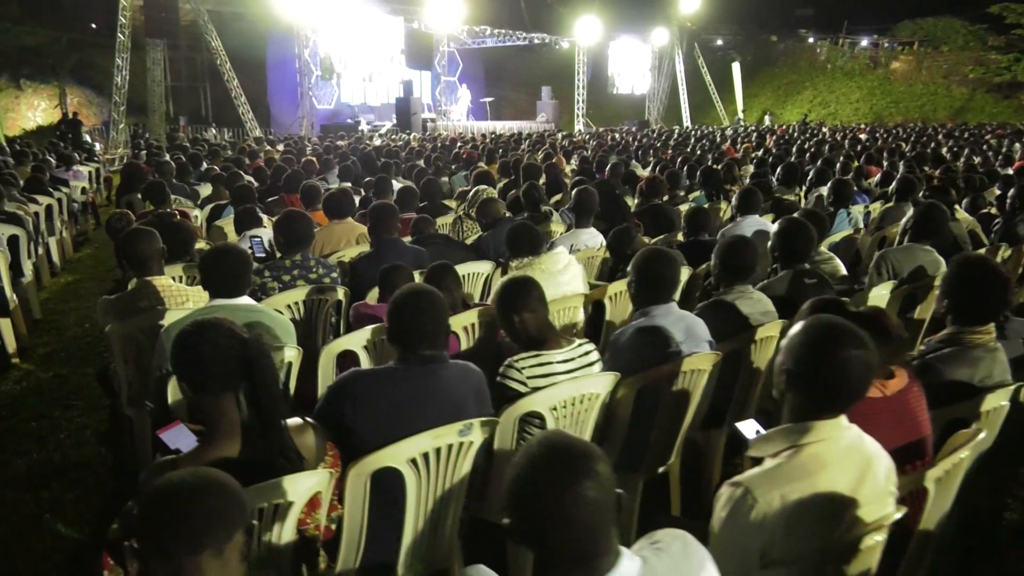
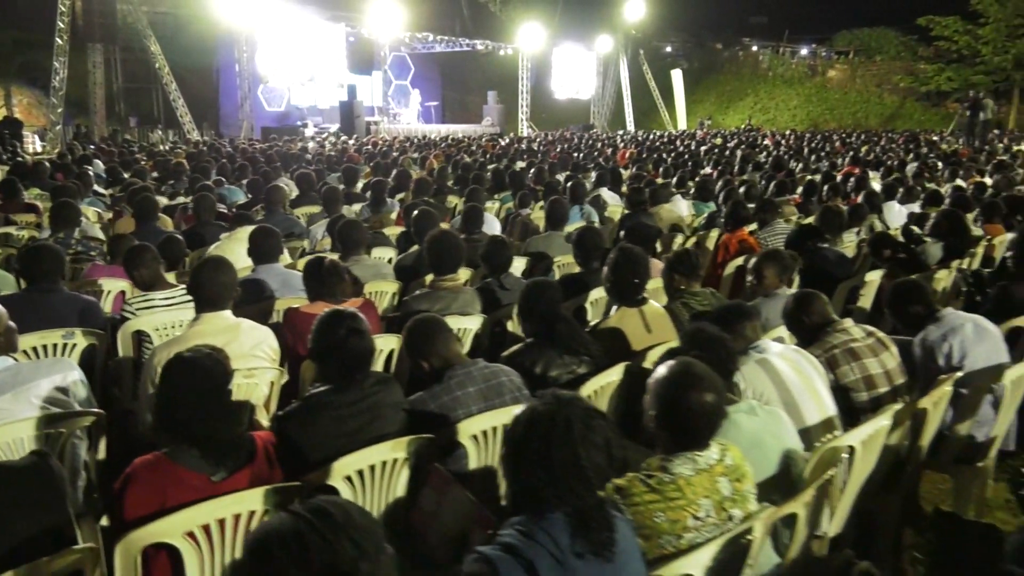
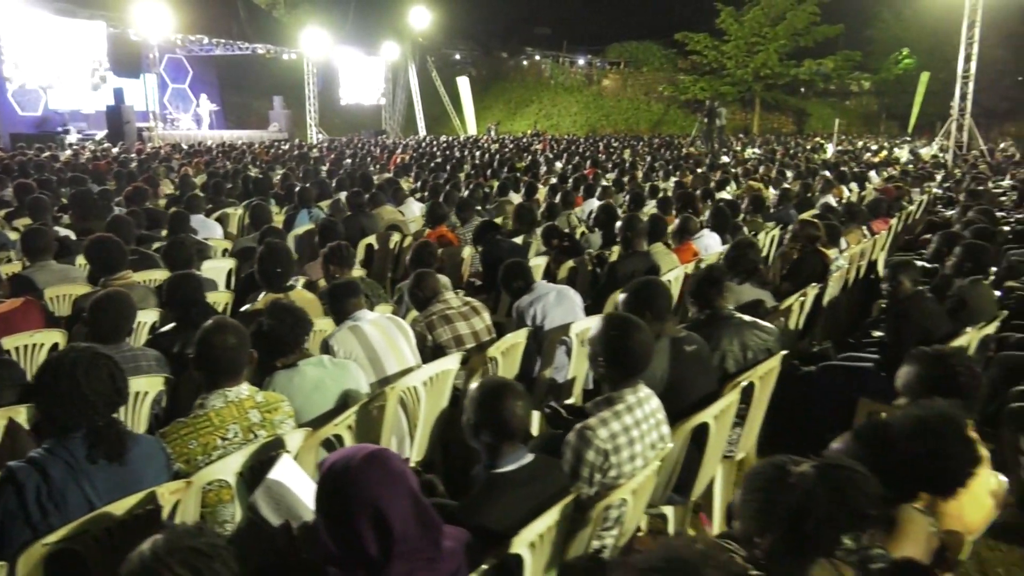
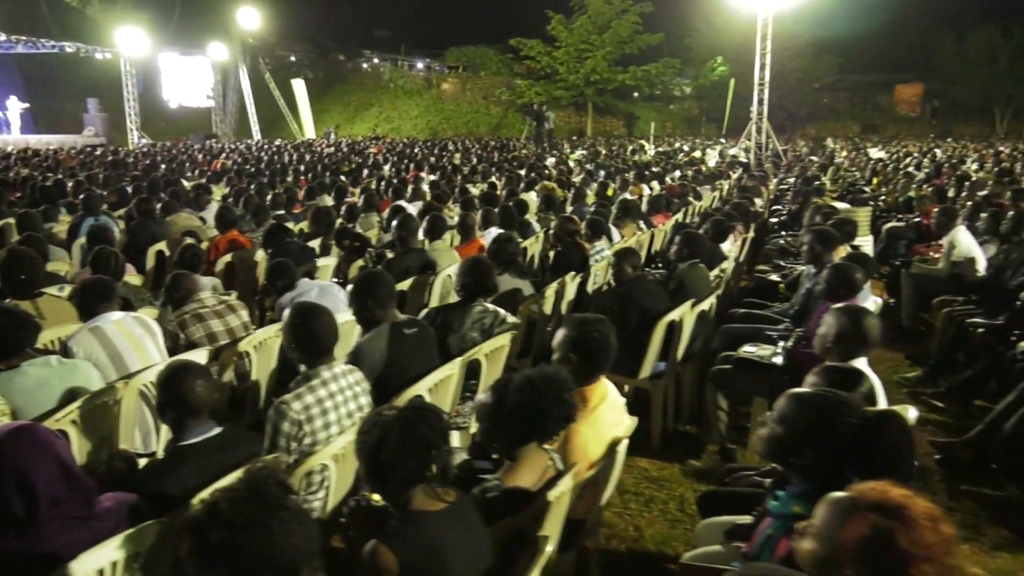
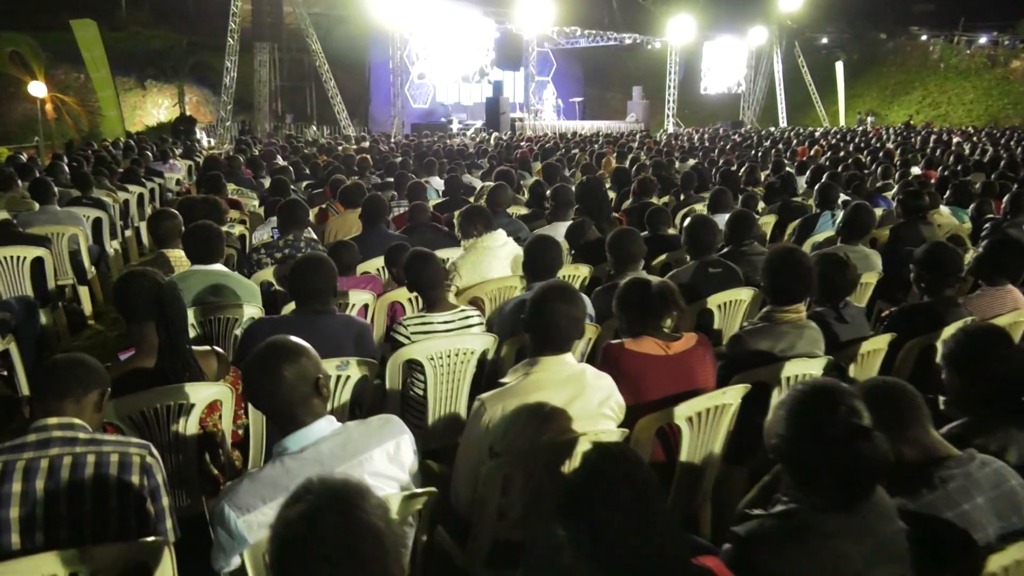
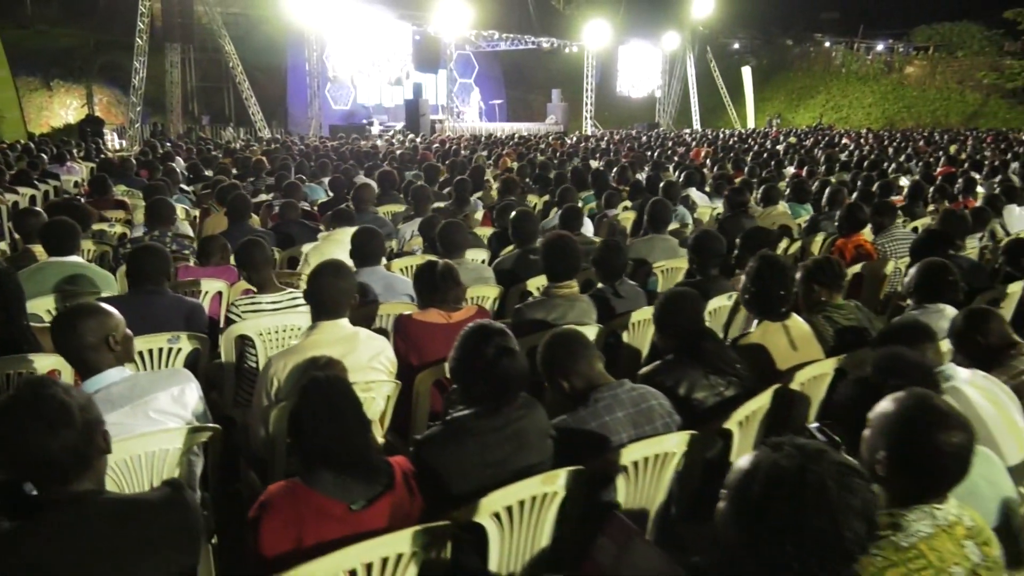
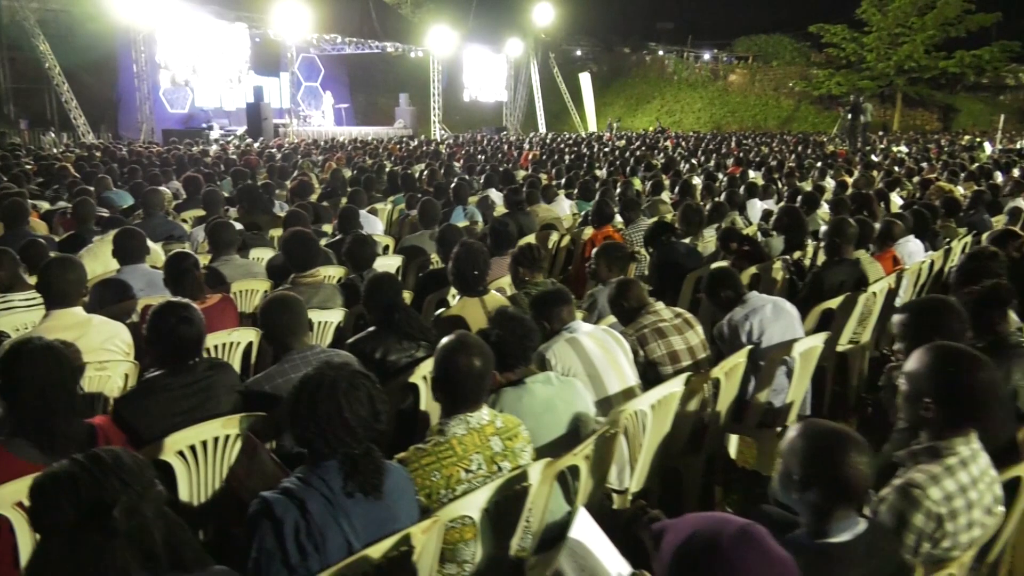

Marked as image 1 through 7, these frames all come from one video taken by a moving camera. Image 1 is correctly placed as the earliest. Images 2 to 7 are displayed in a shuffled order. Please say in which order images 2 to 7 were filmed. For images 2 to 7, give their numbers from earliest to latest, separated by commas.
5, 6, 2, 7, 3, 4
